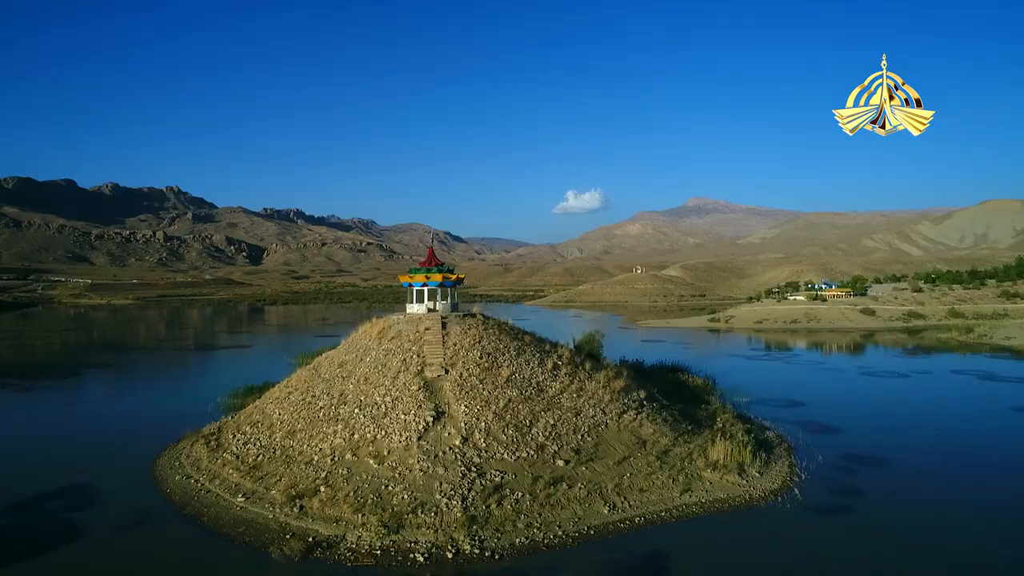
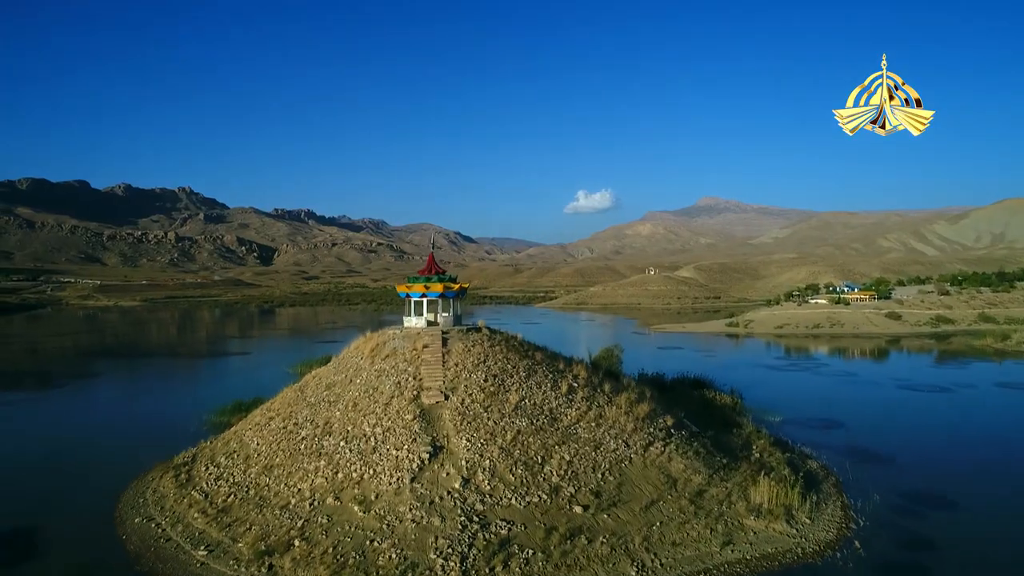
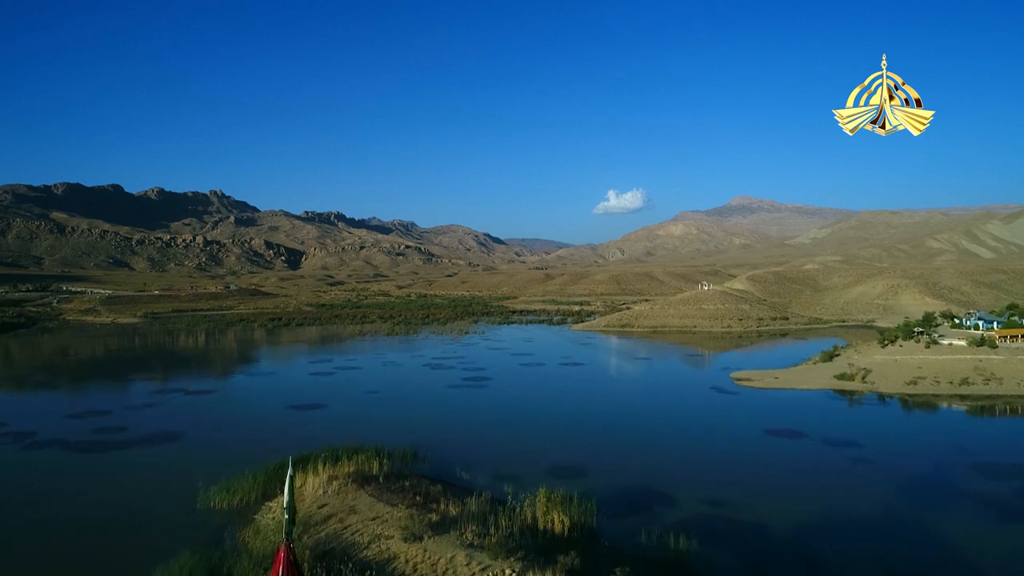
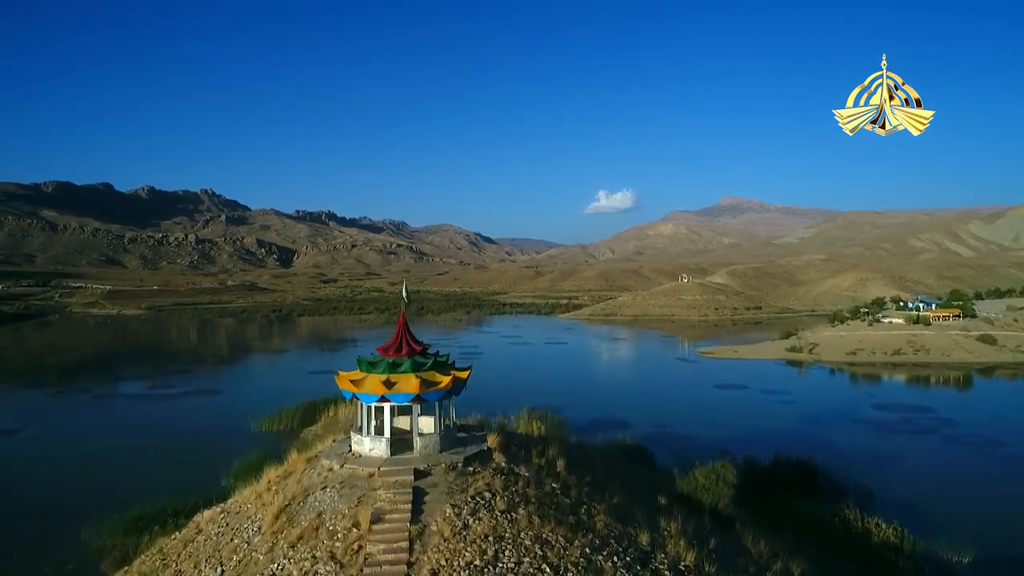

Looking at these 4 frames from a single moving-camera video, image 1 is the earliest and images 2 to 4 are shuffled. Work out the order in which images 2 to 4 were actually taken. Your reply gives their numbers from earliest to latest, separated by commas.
2, 4, 3
